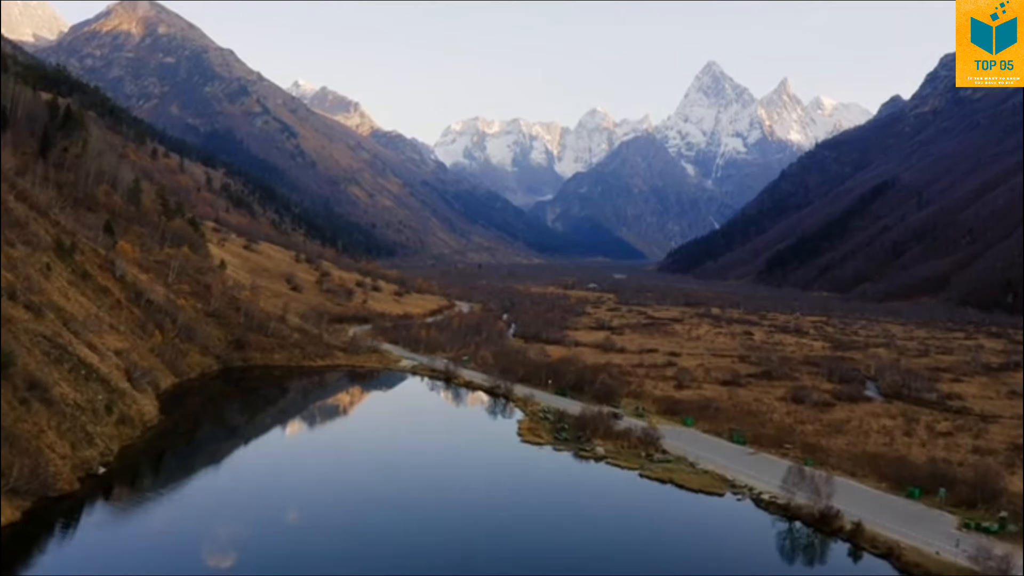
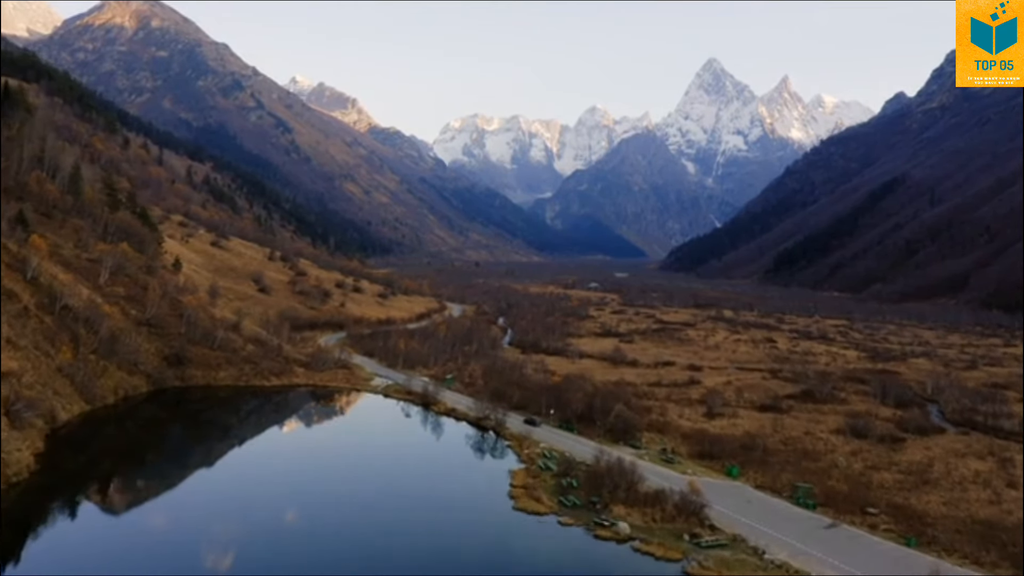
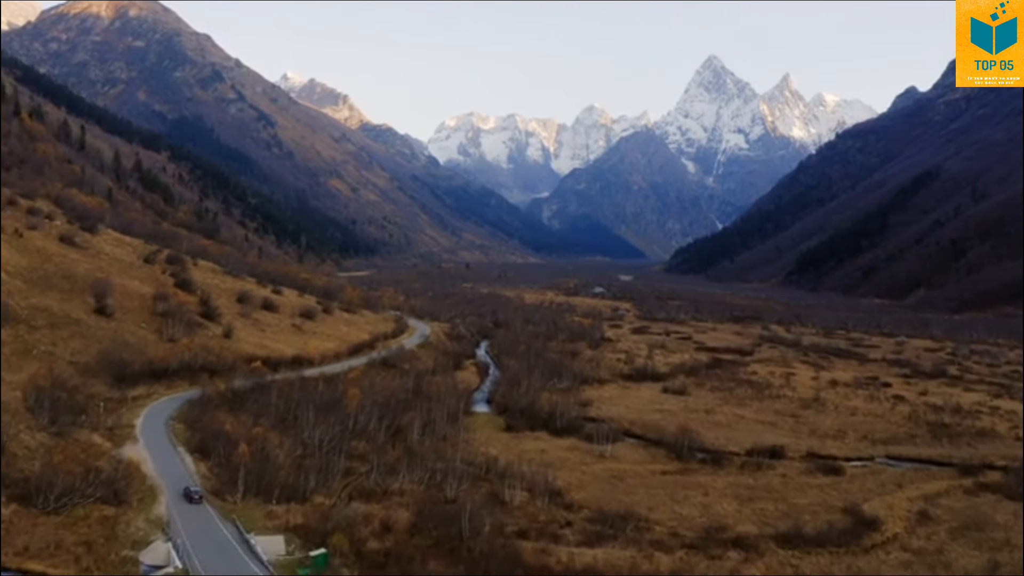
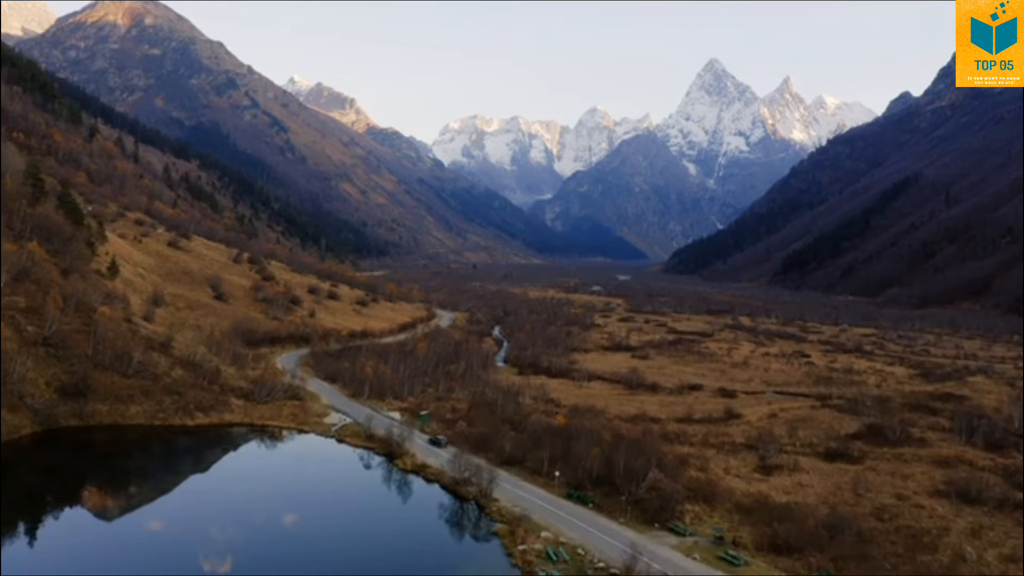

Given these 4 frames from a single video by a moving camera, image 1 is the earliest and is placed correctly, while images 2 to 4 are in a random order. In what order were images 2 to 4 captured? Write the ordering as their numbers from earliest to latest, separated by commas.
2, 4, 3
